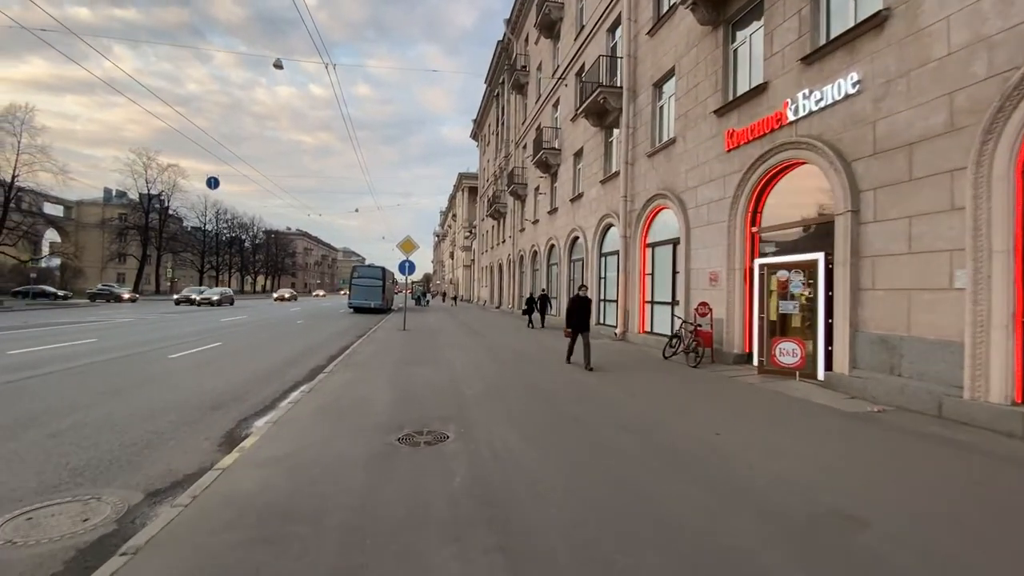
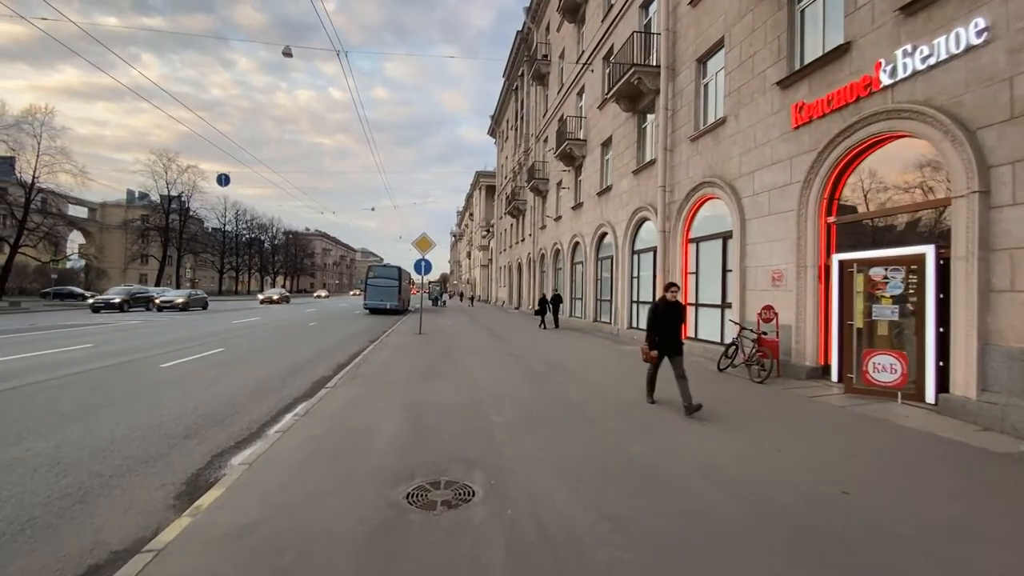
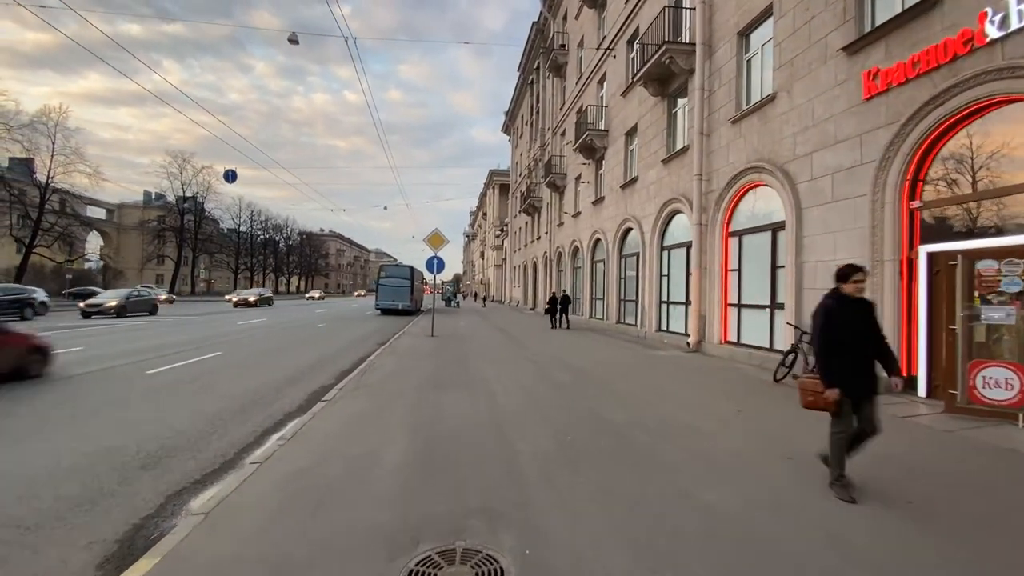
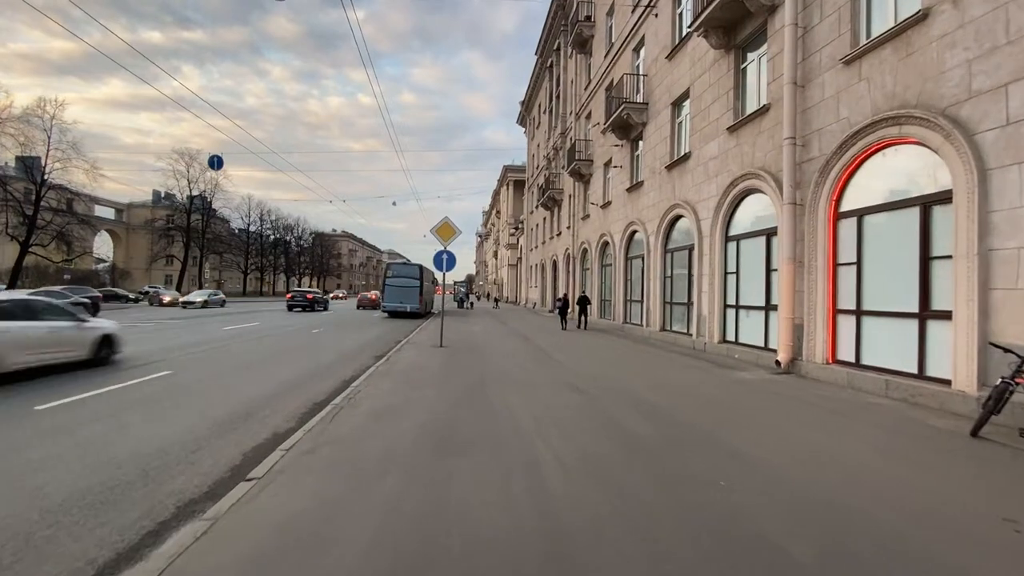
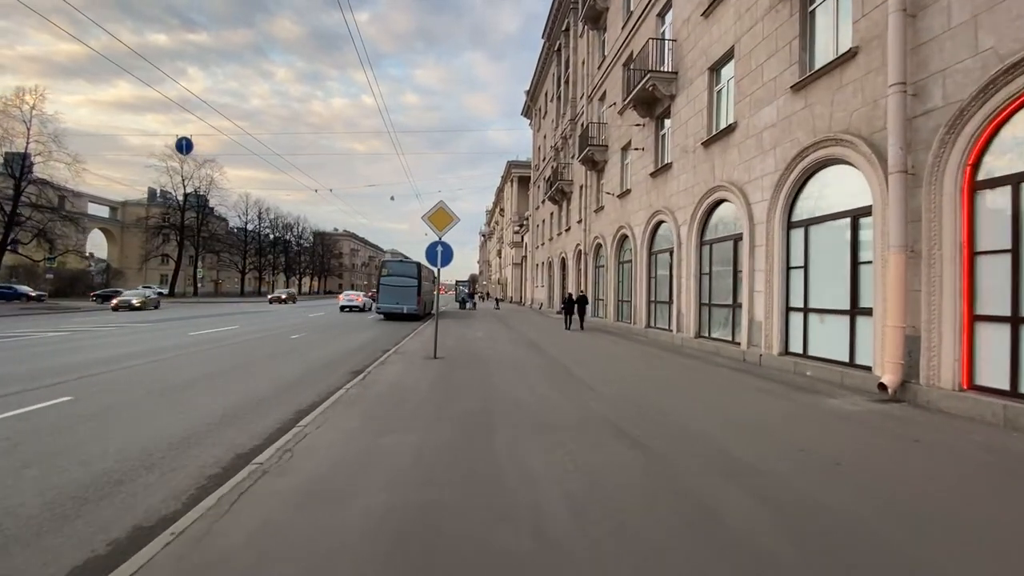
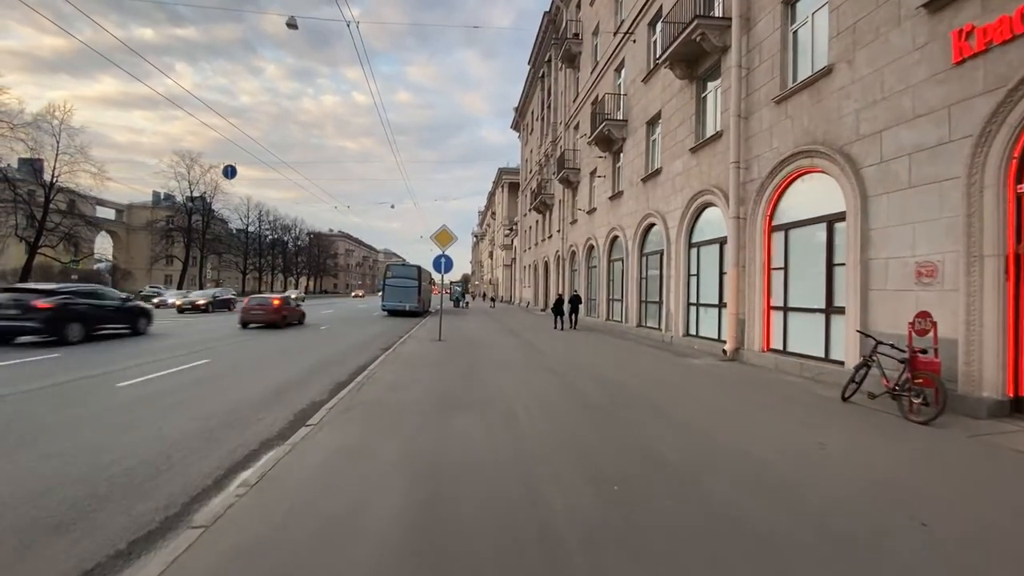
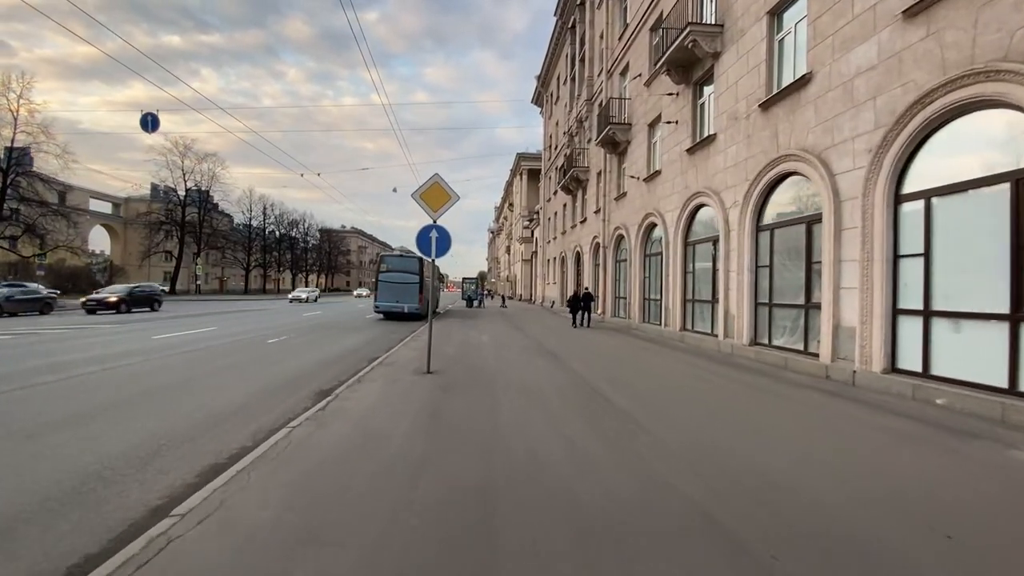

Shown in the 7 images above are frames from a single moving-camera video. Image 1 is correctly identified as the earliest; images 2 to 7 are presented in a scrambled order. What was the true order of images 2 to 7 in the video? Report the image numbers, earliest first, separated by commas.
2, 3, 6, 4, 5, 7
